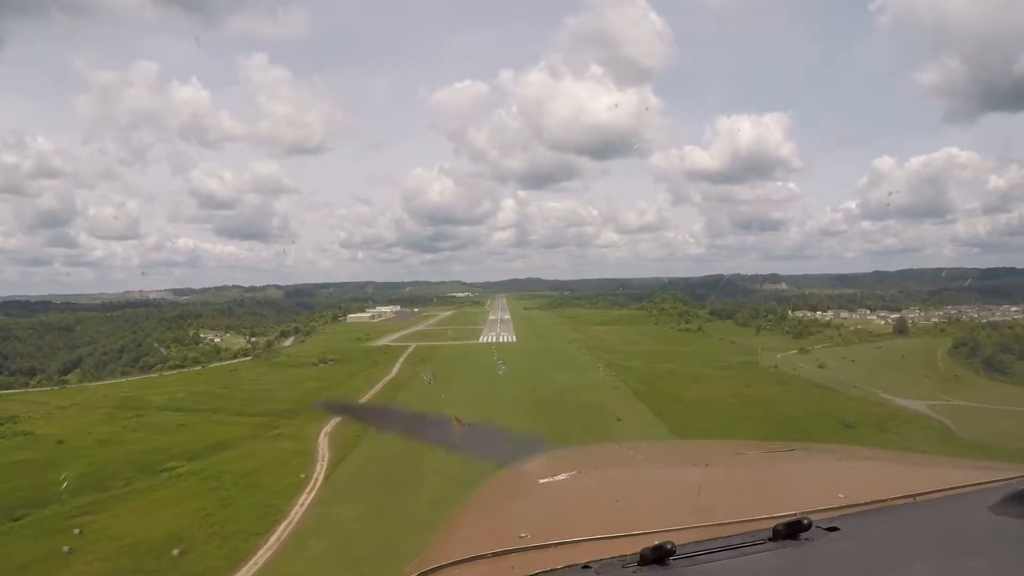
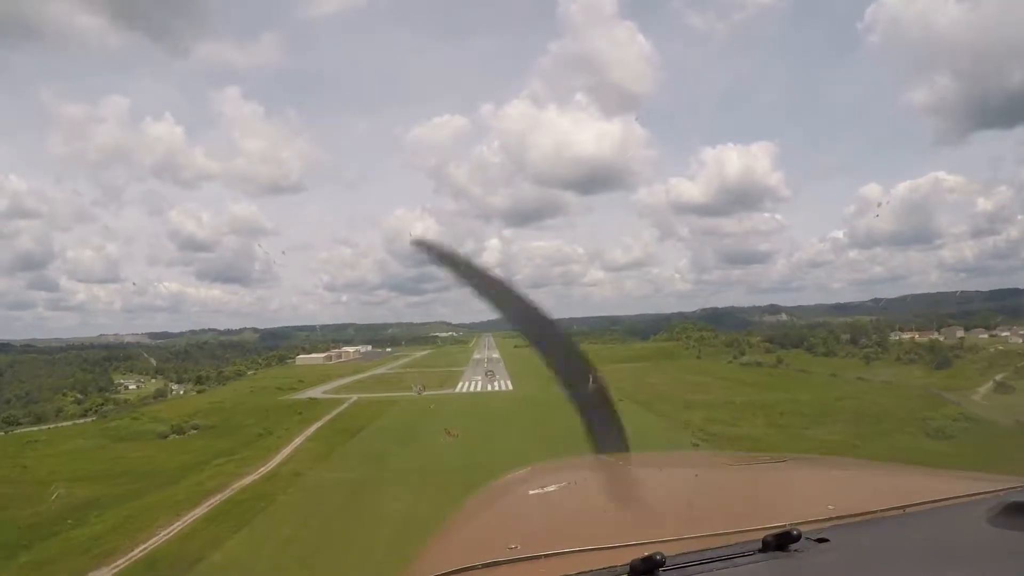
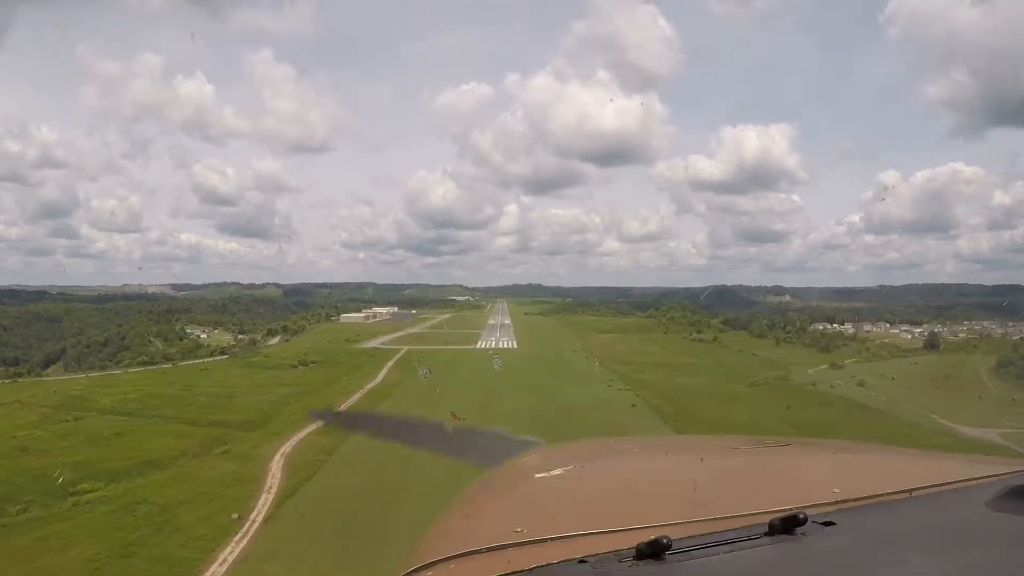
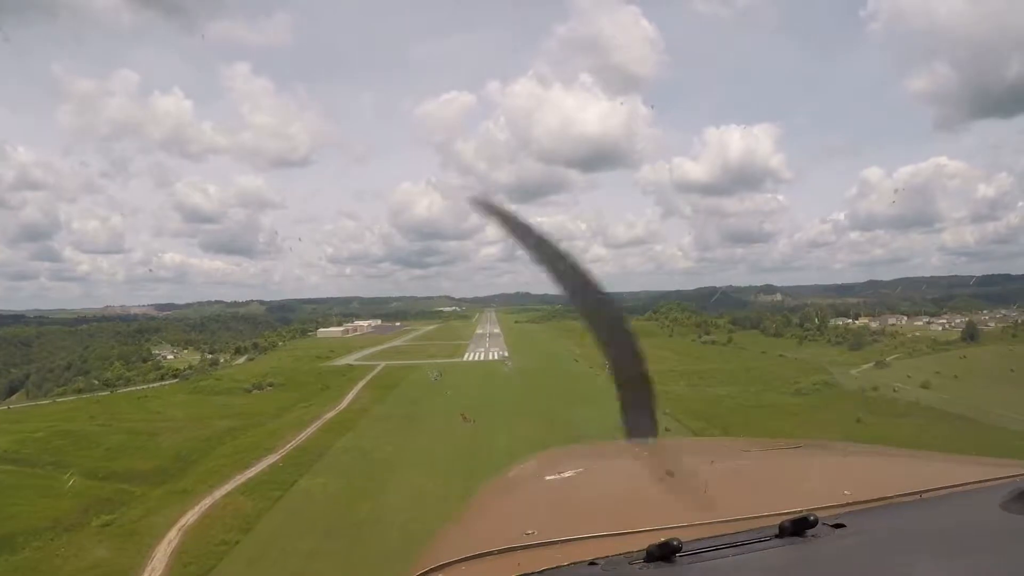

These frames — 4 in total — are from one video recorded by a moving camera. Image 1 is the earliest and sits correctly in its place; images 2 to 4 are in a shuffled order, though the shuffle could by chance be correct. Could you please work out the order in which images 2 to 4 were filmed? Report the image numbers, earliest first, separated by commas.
3, 4, 2
